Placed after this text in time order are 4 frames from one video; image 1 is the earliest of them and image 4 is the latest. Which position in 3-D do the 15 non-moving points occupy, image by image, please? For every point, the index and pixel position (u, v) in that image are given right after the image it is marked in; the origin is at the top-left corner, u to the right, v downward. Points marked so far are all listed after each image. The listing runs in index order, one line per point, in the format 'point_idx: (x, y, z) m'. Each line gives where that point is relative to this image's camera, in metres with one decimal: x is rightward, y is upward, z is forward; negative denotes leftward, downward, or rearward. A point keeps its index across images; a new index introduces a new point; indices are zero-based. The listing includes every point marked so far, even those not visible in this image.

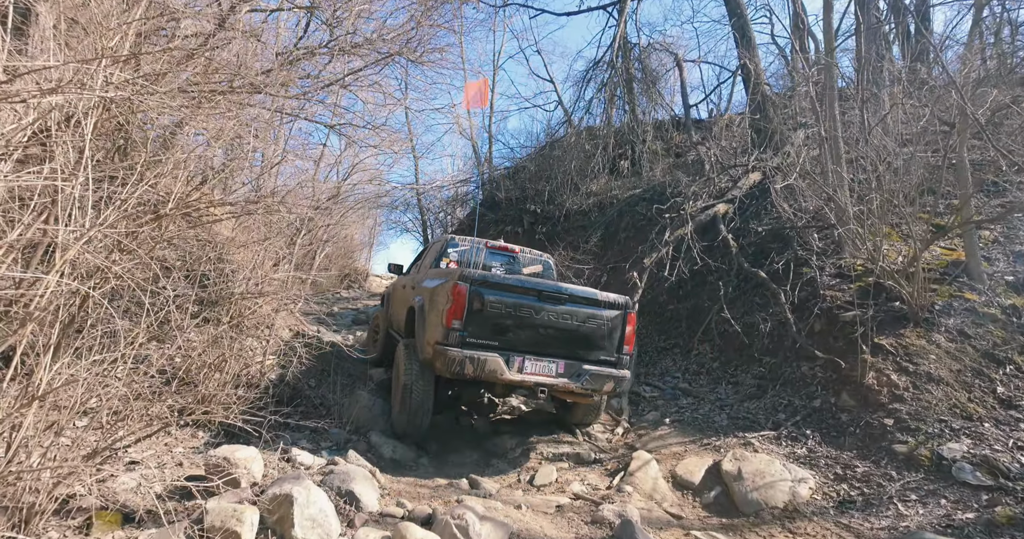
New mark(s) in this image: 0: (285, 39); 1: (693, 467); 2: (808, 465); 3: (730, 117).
0: (-3.1, +3.1, +7.5) m
1: (+1.5, -1.6, +4.5) m
2: (+2.2, -1.5, +4.2) m
3: (+3.9, +2.7, +9.9) m
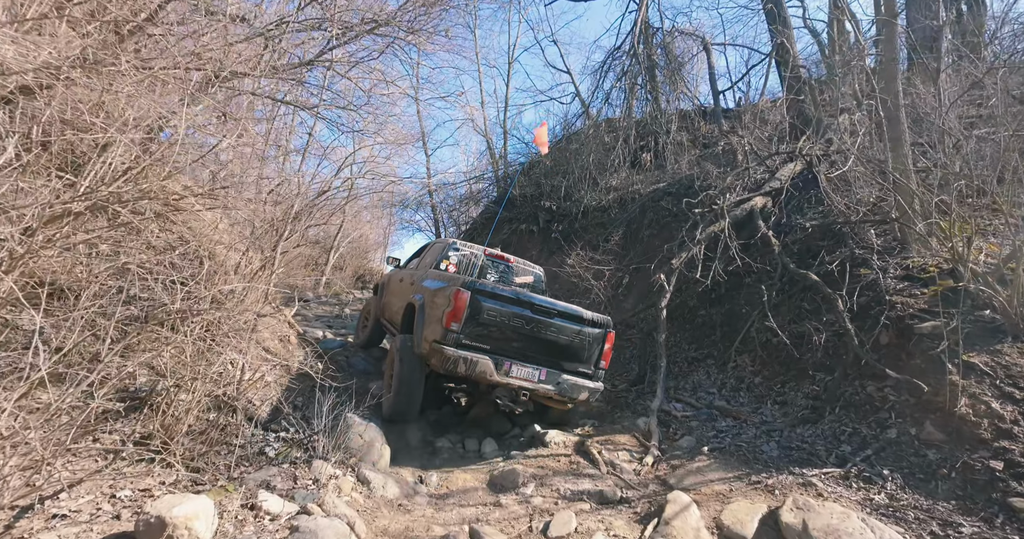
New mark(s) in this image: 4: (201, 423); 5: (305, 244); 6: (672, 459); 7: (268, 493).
0: (-2.9, +3.1, +6.8) m
1: (+1.5, -1.6, +3.7) m
2: (+2.3, -1.5, +3.3) m
3: (+4.1, +2.7, +9.0) m
4: (-2.5, -1.2, +4.5) m
5: (-2.6, +0.3, +6.9) m
6: (+1.5, -1.7, +5.0) m
7: (-1.7, -1.5, +3.8) m
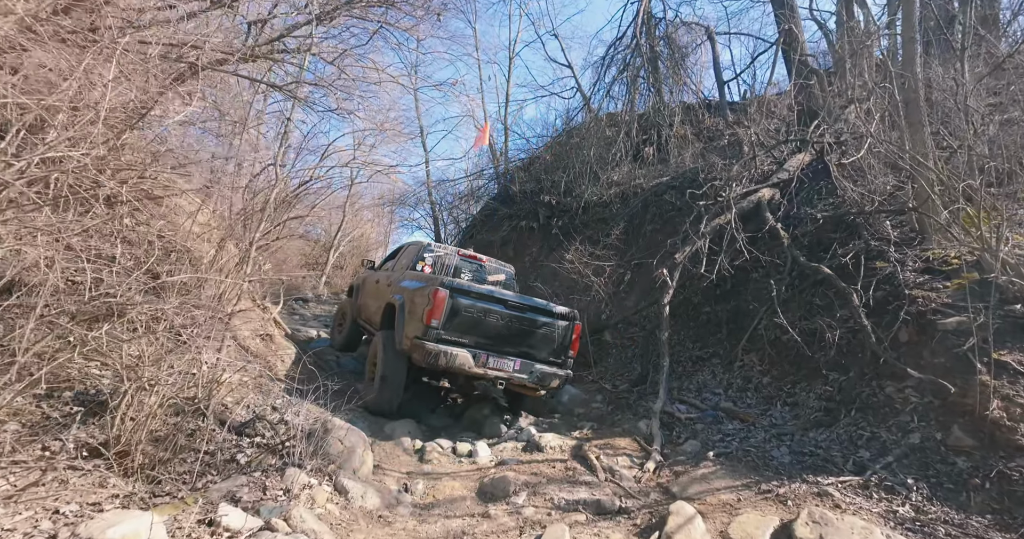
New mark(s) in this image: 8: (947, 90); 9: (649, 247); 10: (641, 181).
0: (-3.0, +3.1, +6.5) m
1: (+1.4, -1.6, +3.3) m
2: (+2.2, -1.4, +3.0) m
3: (+4.1, +2.7, +8.7) m
4: (-2.6, -1.2, +4.2) m
5: (-2.7, +0.4, +6.6) m
6: (+1.4, -1.7, +4.7) m
7: (-1.8, -1.5, +3.5) m
8: (+4.3, +1.8, +5.4) m
9: (+2.3, +0.4, +9.5) m
10: (+2.4, +1.7, +10.4) m
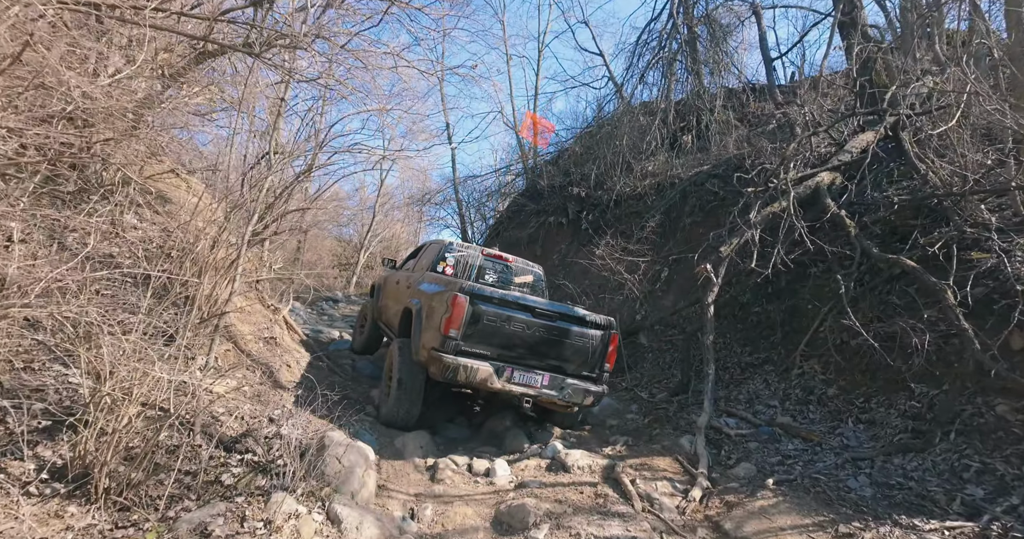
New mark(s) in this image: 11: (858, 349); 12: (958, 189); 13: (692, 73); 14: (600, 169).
0: (-2.8, +3.1, +6.0) m
1: (+1.5, -1.5, +2.6) m
2: (+2.3, -1.4, +2.2) m
3: (+4.4, +2.8, +7.8) m
4: (-2.5, -1.1, +3.7) m
5: (-2.4, +0.4, +6.1) m
6: (+1.5, -1.6, +4.0) m
7: (-1.7, -1.4, +2.9) m
8: (+4.4, +1.8, +4.5) m
9: (+2.8, +0.4, +8.7) m
10: (+2.9, +1.7, +9.6) m
11: (+3.0, -0.7, +4.8) m
12: (+3.9, +0.7, +4.9) m
13: (+2.7, +3.0, +8.1) m
14: (+1.7, +1.9, +10.4) m
